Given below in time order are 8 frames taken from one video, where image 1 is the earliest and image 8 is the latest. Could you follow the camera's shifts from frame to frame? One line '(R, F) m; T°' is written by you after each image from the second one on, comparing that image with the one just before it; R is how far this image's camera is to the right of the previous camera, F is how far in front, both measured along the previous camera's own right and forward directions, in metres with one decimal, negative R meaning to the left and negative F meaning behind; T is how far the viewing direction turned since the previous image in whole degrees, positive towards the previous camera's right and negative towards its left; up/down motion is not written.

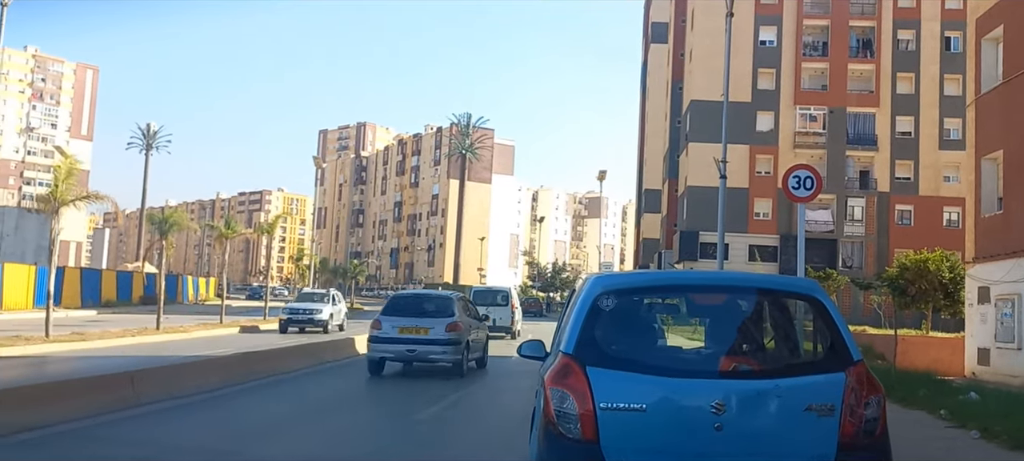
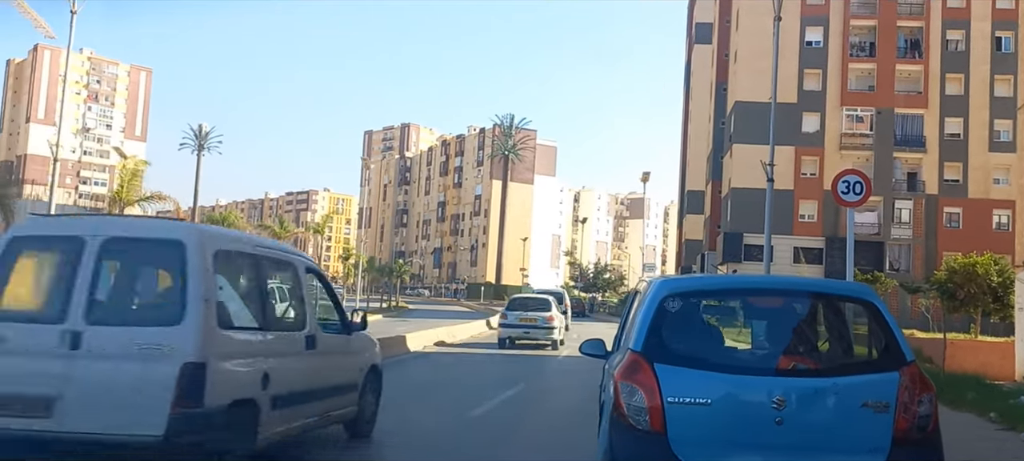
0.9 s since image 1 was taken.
(-0.2, -0.4) m; -3°
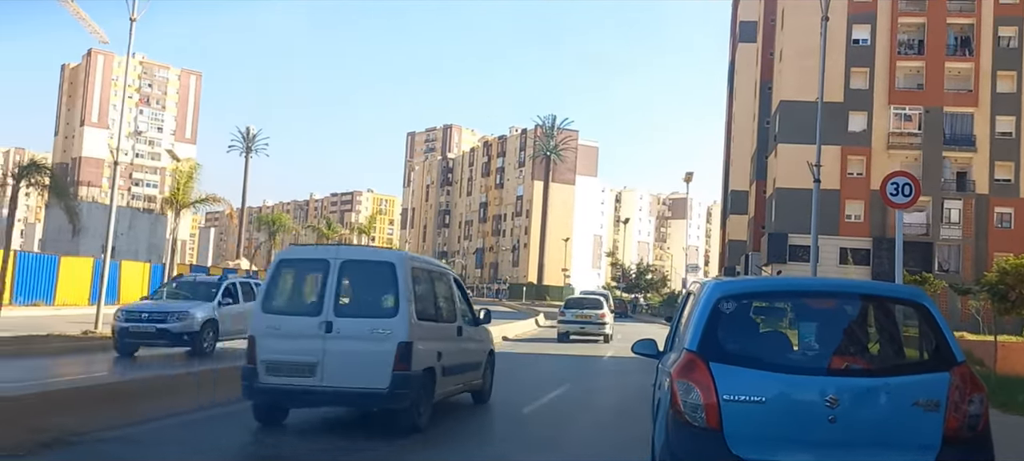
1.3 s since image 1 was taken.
(-0.1, -0.2) m; -3°
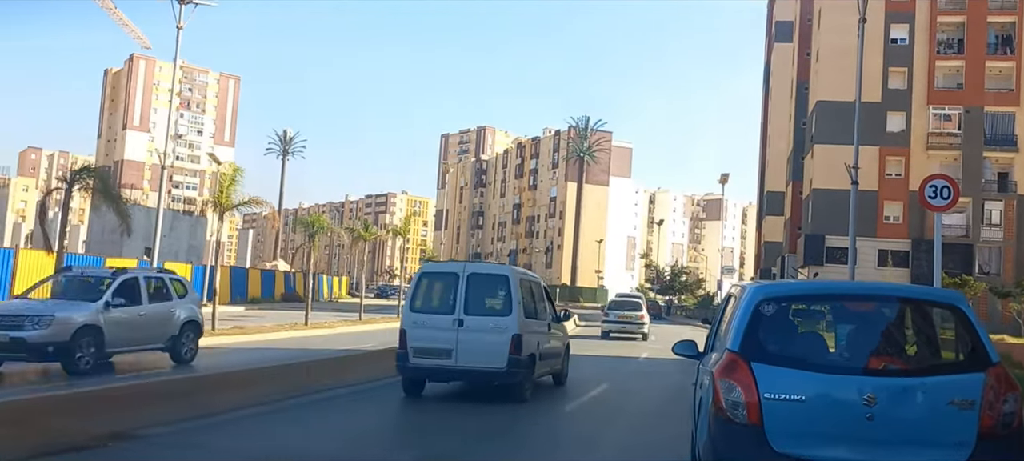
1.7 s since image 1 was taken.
(-0.1, -0.3) m; -2°
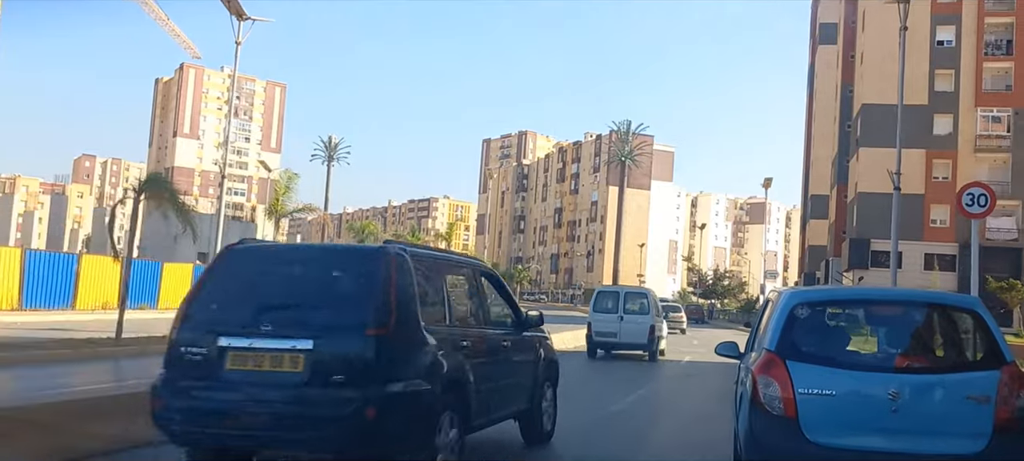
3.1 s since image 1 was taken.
(-0.1, -0.6) m; -3°
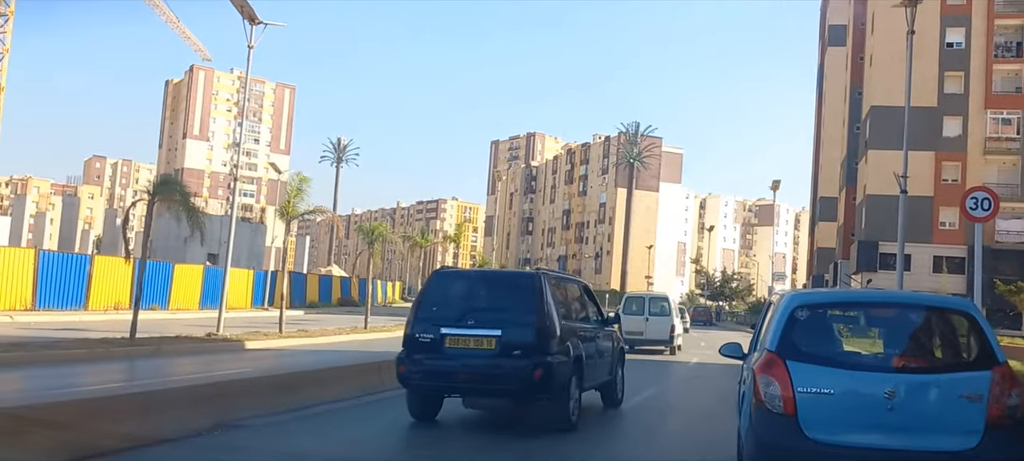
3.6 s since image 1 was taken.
(0.0, -0.2) m; -1°
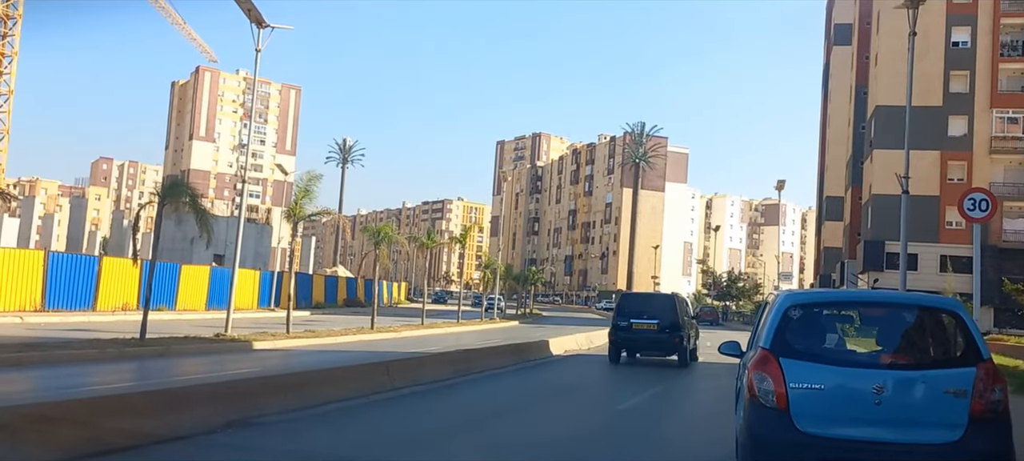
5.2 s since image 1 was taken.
(0.0, -0.2) m; 0°
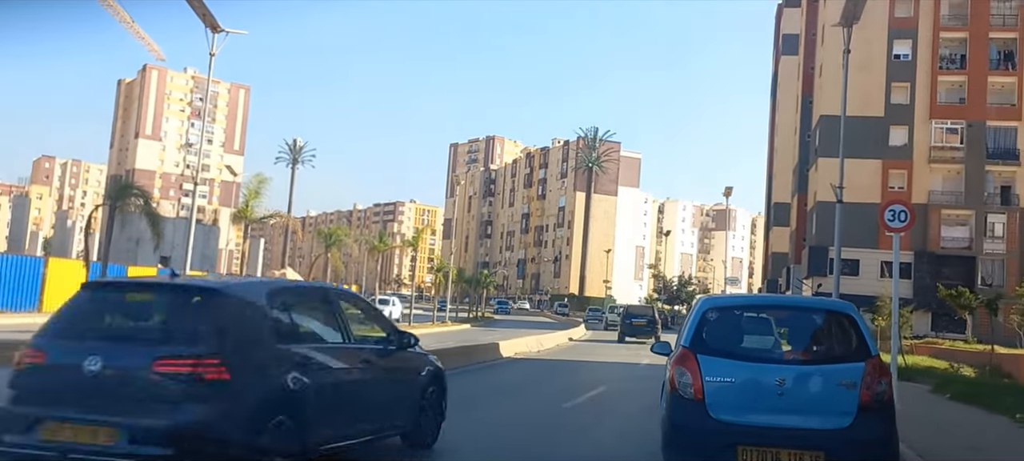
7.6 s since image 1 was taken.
(+0.1, -0.6) m; +3°
